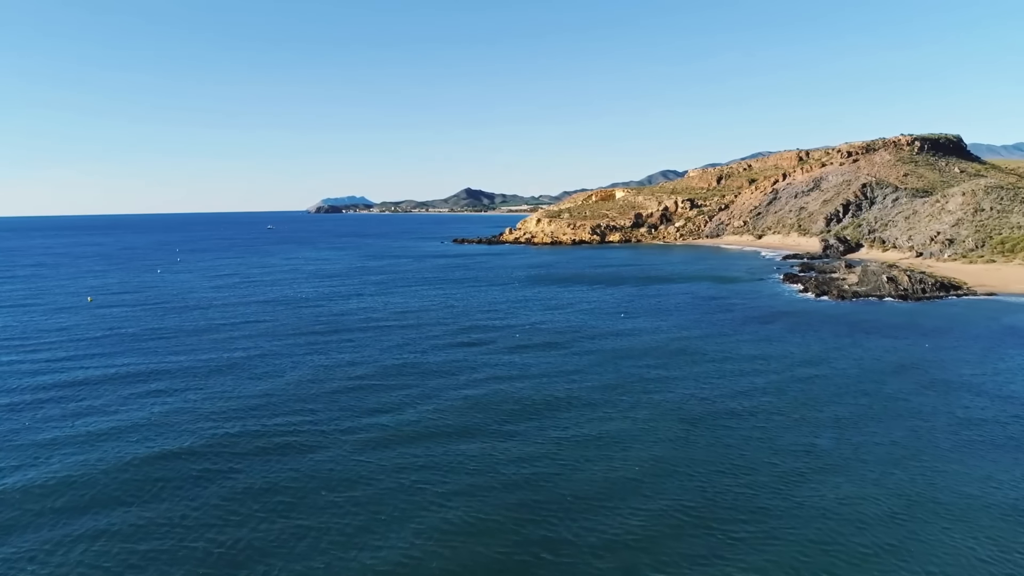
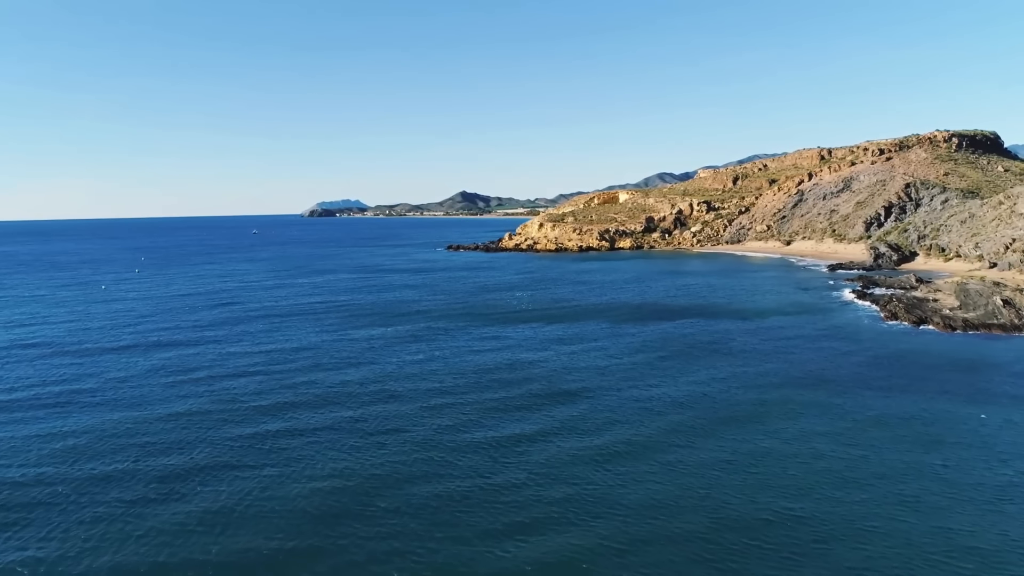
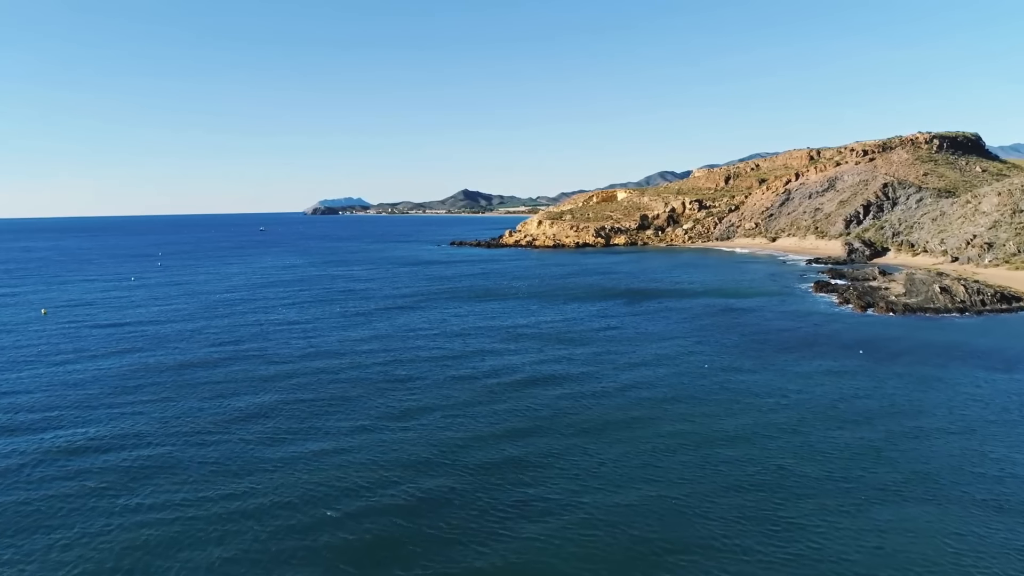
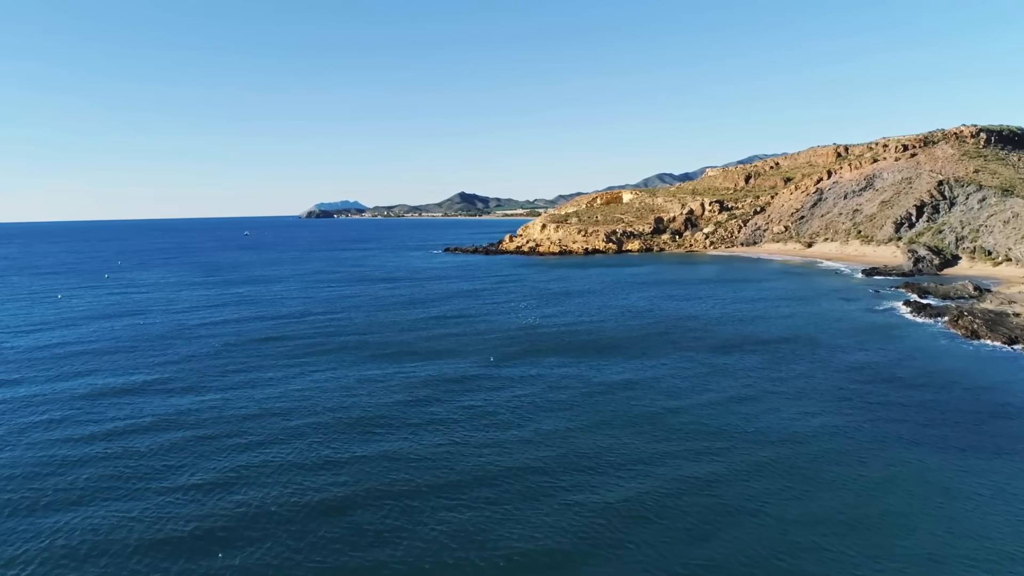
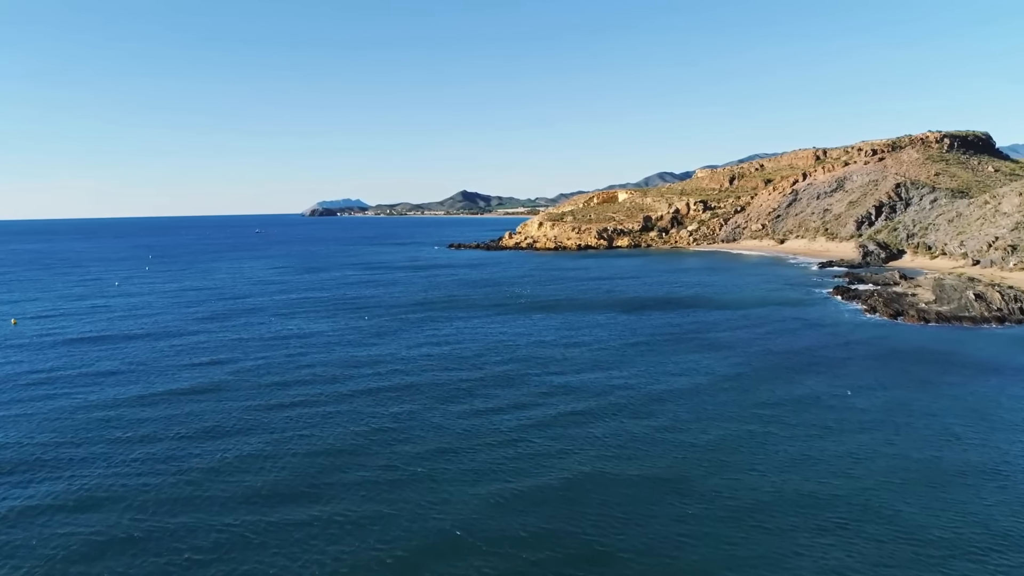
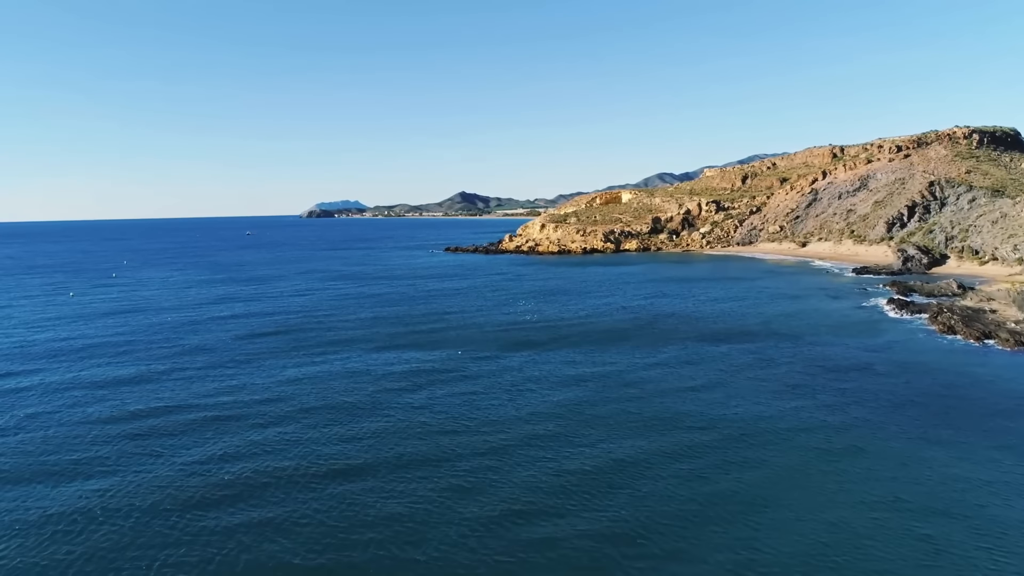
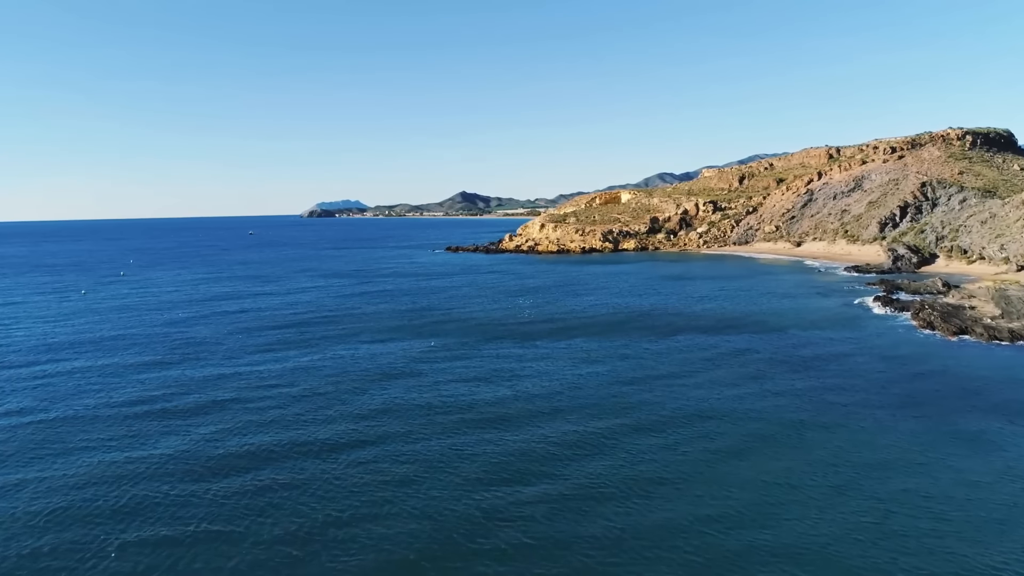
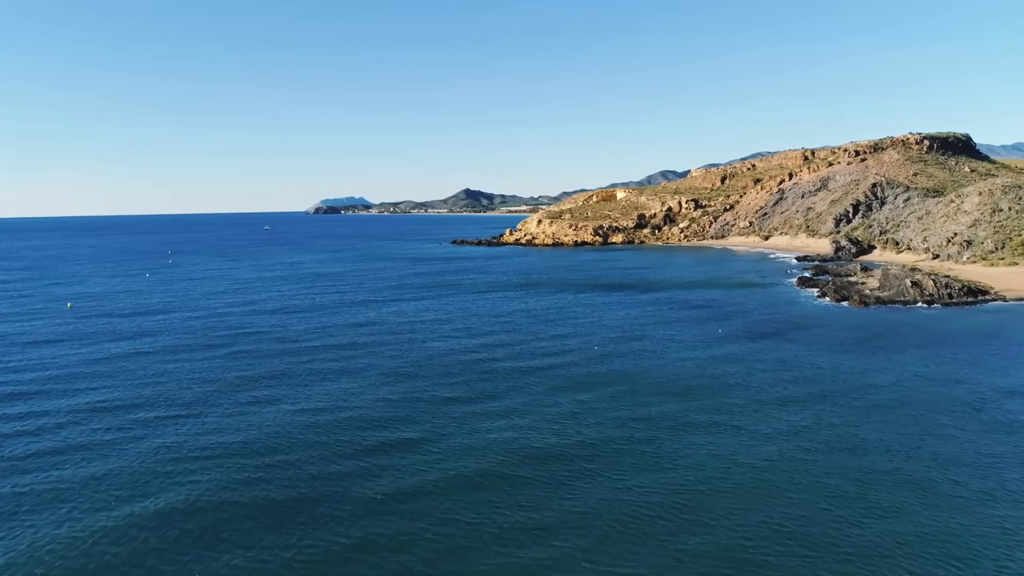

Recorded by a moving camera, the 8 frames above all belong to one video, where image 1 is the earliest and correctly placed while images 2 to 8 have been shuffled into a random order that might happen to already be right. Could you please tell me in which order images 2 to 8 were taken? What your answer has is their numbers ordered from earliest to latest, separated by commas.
8, 3, 5, 2, 7, 6, 4
